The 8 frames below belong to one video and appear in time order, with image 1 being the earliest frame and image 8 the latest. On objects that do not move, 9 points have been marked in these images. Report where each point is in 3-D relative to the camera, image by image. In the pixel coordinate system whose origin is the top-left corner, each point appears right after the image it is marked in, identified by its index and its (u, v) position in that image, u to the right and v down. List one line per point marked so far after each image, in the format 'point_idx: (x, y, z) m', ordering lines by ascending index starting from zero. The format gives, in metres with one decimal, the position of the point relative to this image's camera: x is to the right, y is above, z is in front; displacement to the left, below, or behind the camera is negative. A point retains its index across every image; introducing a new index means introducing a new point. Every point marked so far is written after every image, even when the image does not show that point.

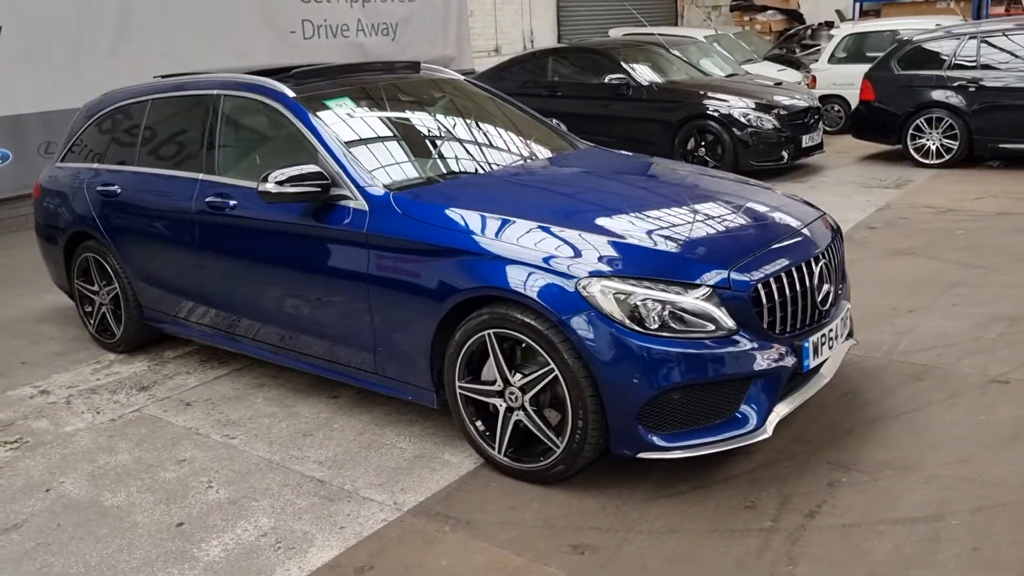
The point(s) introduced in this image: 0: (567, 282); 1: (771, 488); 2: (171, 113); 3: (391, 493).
0: (+0.2, 0.0, +3.1) m
1: (+1.0, -0.8, +3.2) m
2: (-1.9, +1.0, +4.9) m
3: (-0.5, -0.8, +3.4) m
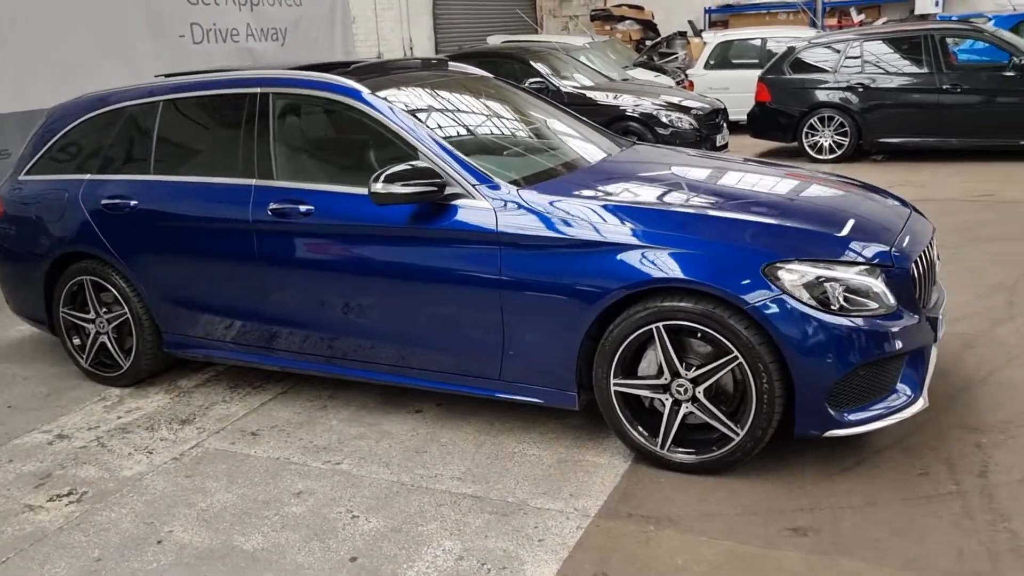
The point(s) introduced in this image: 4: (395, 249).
0: (+0.9, +0.1, +3.1) m
1: (+1.7, -0.7, +3.4) m
2: (-1.6, +0.9, +4.4) m
3: (+0.2, -0.8, +3.2) m
4: (-0.5, +0.2, +3.7) m
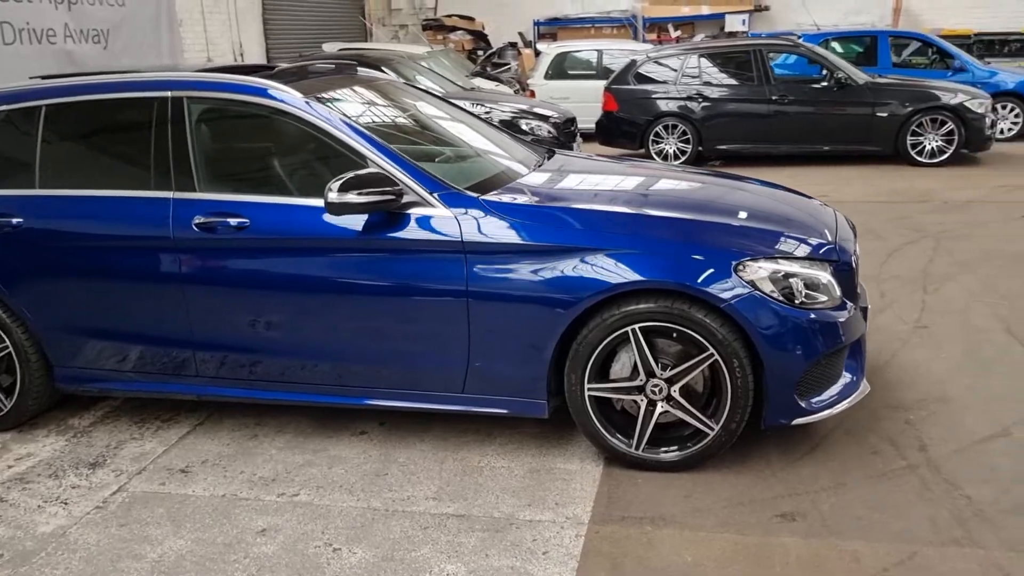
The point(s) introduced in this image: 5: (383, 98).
0: (+0.8, +0.1, +3.2) m
1: (+1.5, -0.6, +3.6) m
2: (-2.0, +0.8, +3.9) m
3: (+0.2, -0.8, +3.2) m
4: (-0.7, +0.1, +3.5) m
5: (-0.8, +1.0, +4.4) m
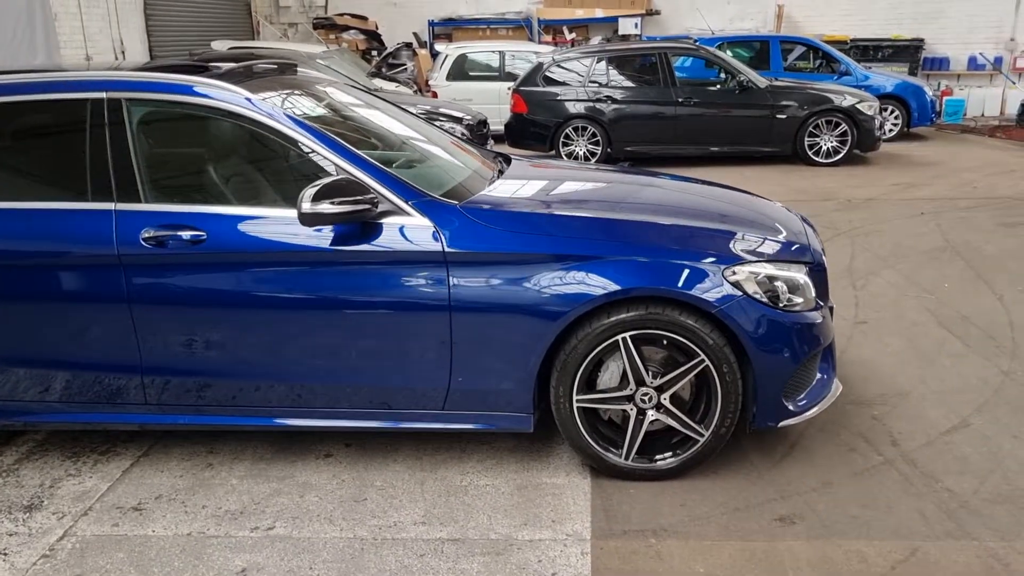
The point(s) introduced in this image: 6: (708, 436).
0: (+0.8, +0.1, +3.2) m
1: (+1.5, -0.6, +3.7) m
2: (-2.1, +0.7, +3.5) m
3: (+0.1, -0.9, +3.1) m
4: (-0.8, 0.0, +3.3) m
5: (-1.0, +1.0, +4.1) m
6: (+0.8, -0.6, +3.3) m
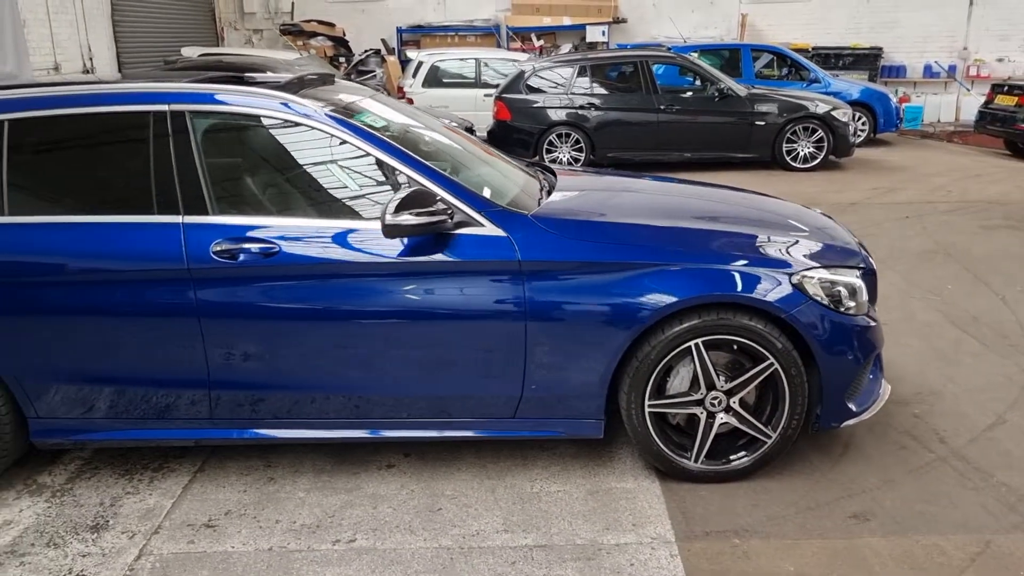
0: (+1.1, 0.0, +3.3) m
1: (+1.7, -0.6, +3.8) m
2: (-1.8, +0.6, +3.5) m
3: (+0.5, -0.9, +3.1) m
4: (-0.5, 0.0, +3.3) m
5: (-0.8, +0.9, +4.1) m
6: (+1.1, -0.6, +3.4) m
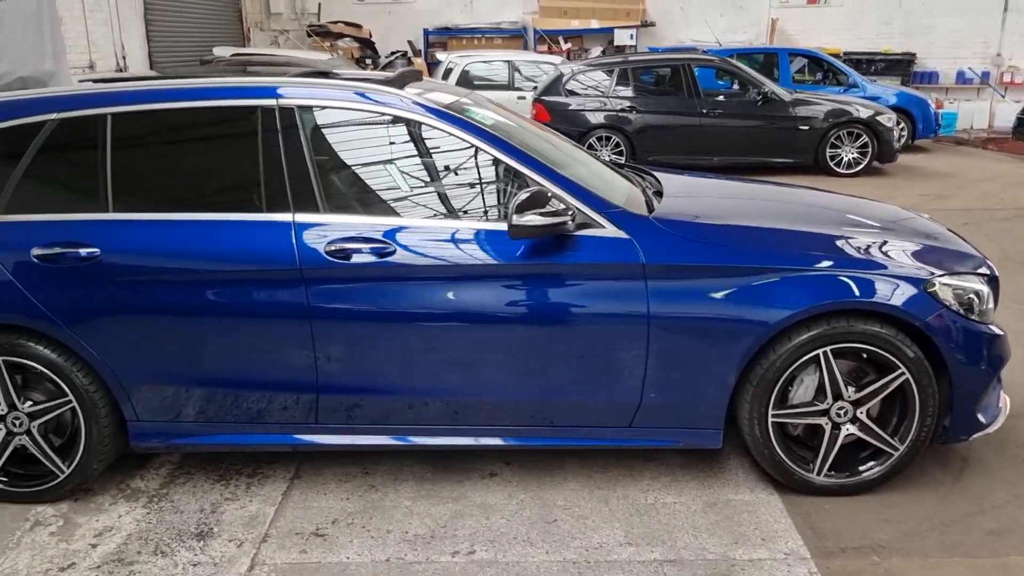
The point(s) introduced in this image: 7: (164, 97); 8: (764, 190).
0: (+1.5, 0.0, +3.2) m
1: (+2.2, -0.7, +3.7) m
2: (-1.4, +0.6, +3.4) m
3: (+0.9, -0.9, +3.0) m
4: (0.0, 0.0, +3.2) m
5: (-0.3, +0.9, +4.0) m
6: (+1.5, -0.6, +3.3) m
7: (-1.4, +0.8, +3.4) m
8: (+1.3, +0.5, +4.3) m
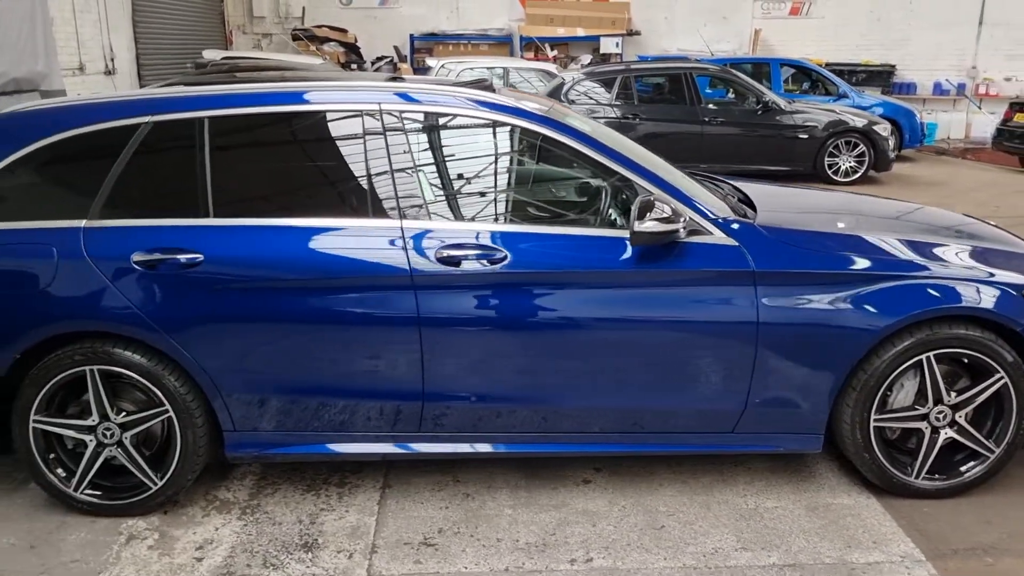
0: (+1.9, 0.0, +3.3) m
1: (+2.6, -0.7, +3.8) m
2: (-1.0, +0.6, +3.3) m
3: (+1.3, -0.9, +3.1) m
4: (+0.4, 0.0, +3.2) m
5: (+0.1, +0.9, +4.0) m
6: (+1.9, -0.7, +3.3) m
7: (-1.0, +0.7, +3.3) m
8: (+1.6, +0.5, +4.3) m
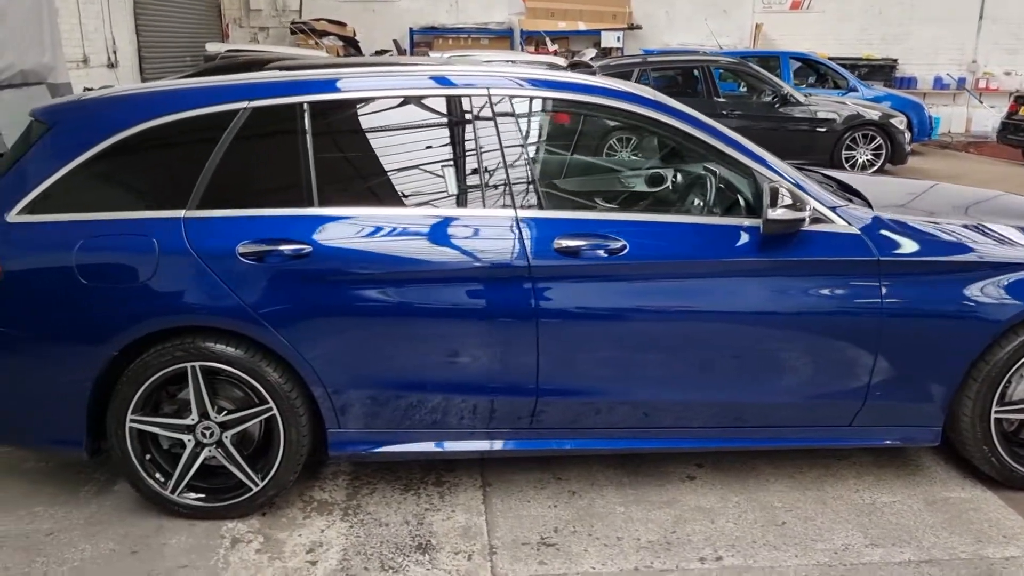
0: (+2.4, 0.0, +3.2) m
1: (+3.0, -0.7, +3.8) m
2: (-0.5, +0.6, +3.2) m
3: (+1.8, -0.9, +3.0) m
4: (+0.8, 0.0, +3.1) m
5: (+0.5, +0.9, +3.9) m
6: (+2.3, -0.6, +3.3) m
7: (-0.6, +0.8, +3.2) m
8: (+2.0, +0.5, +4.3) m
